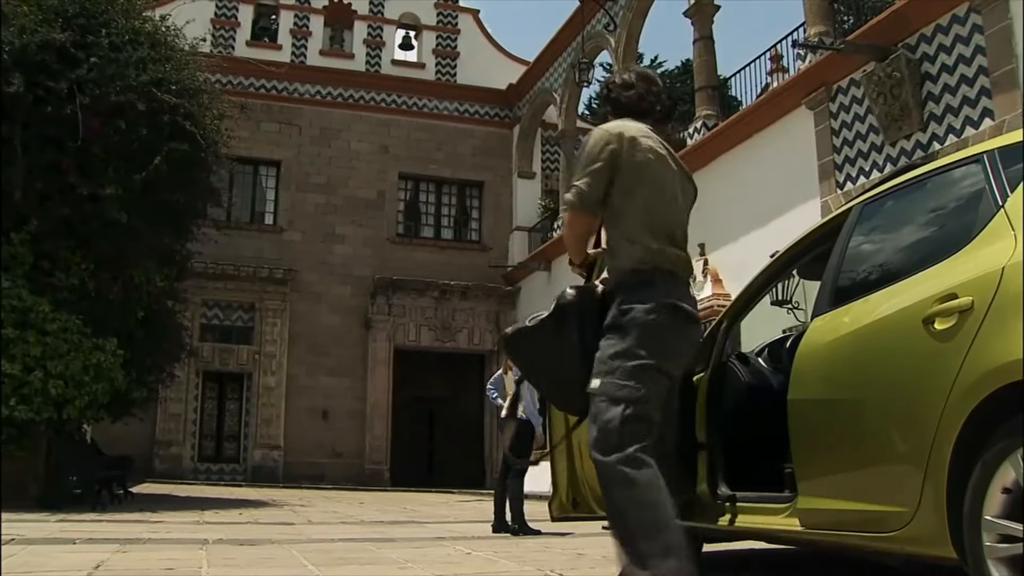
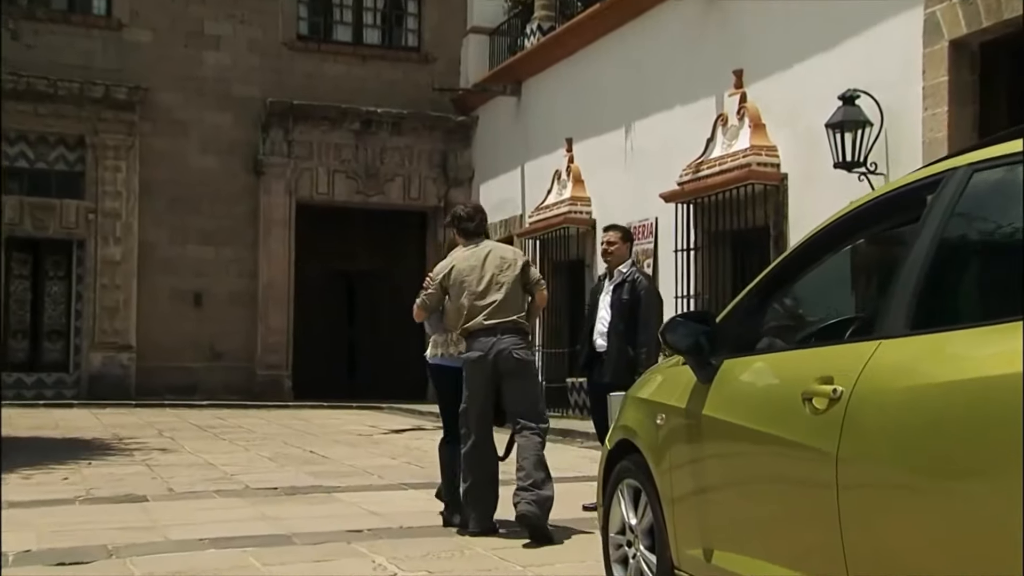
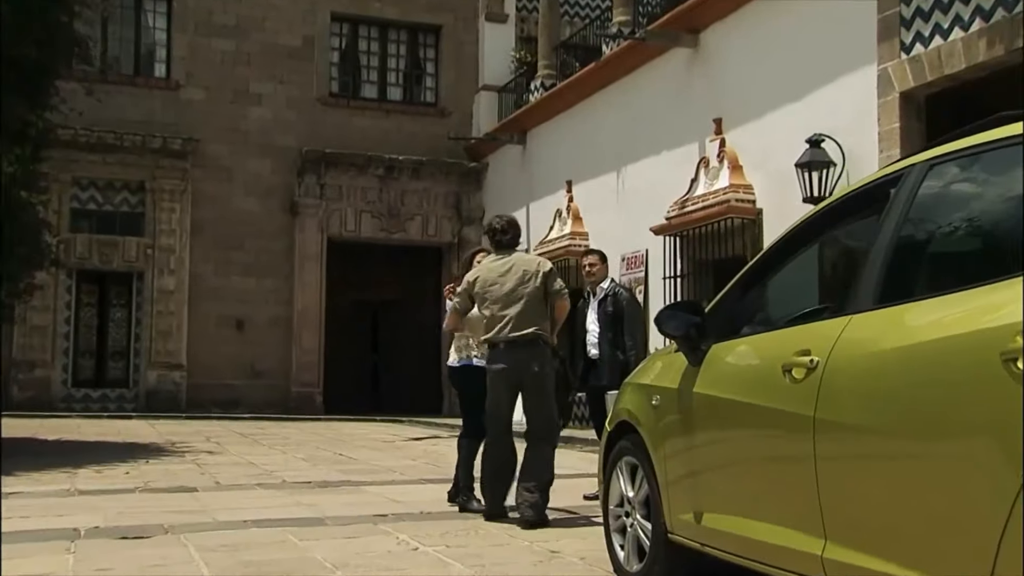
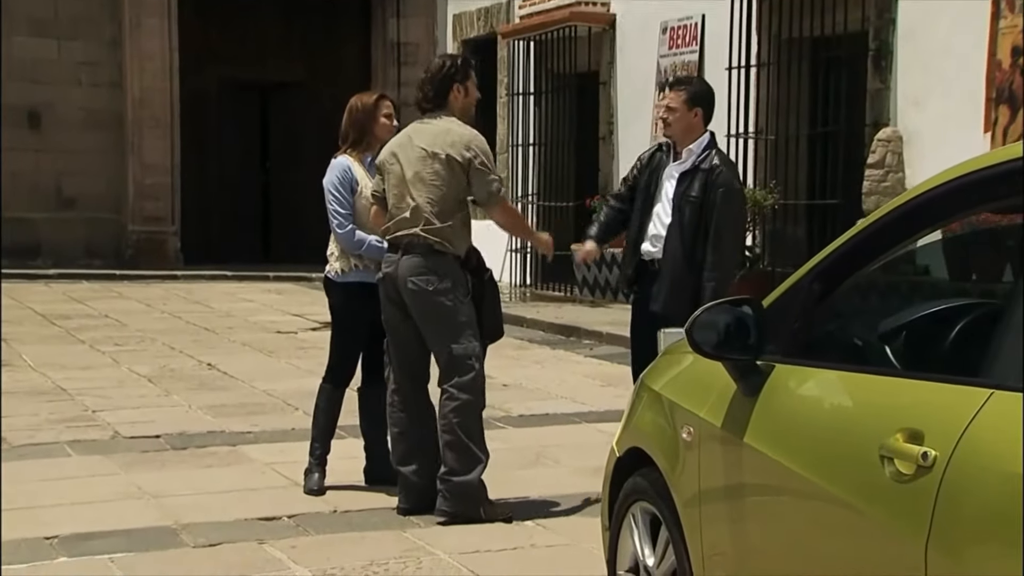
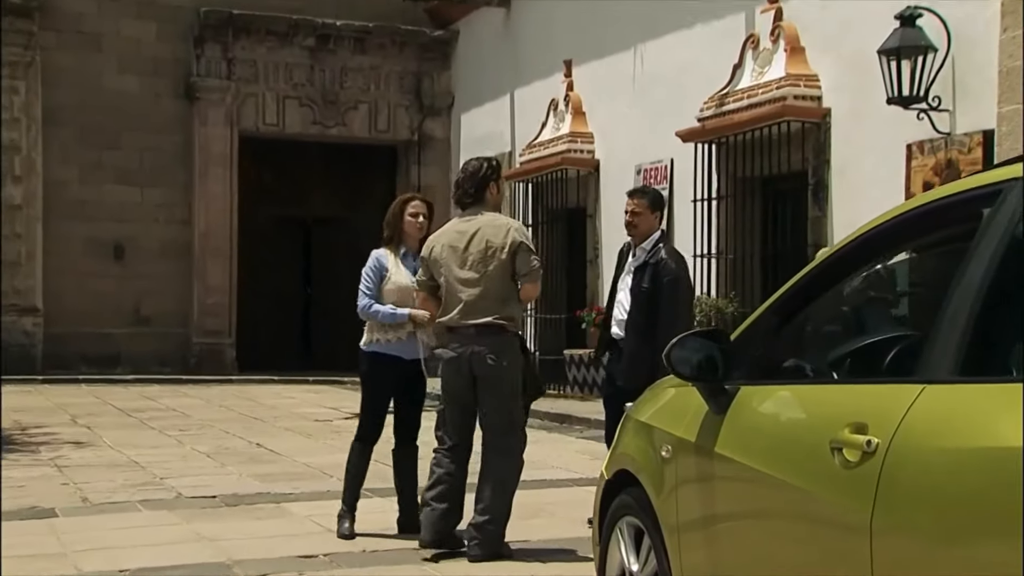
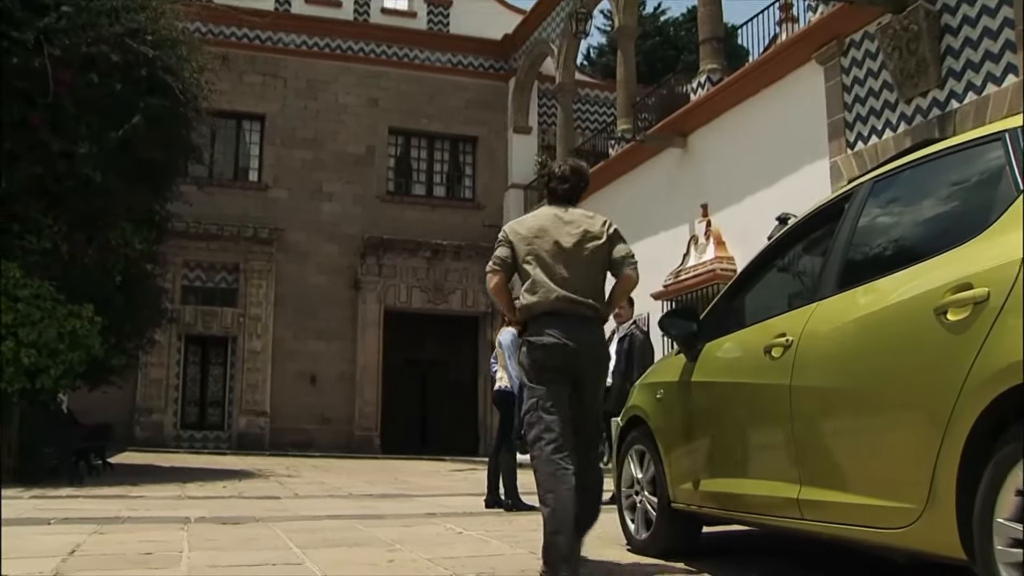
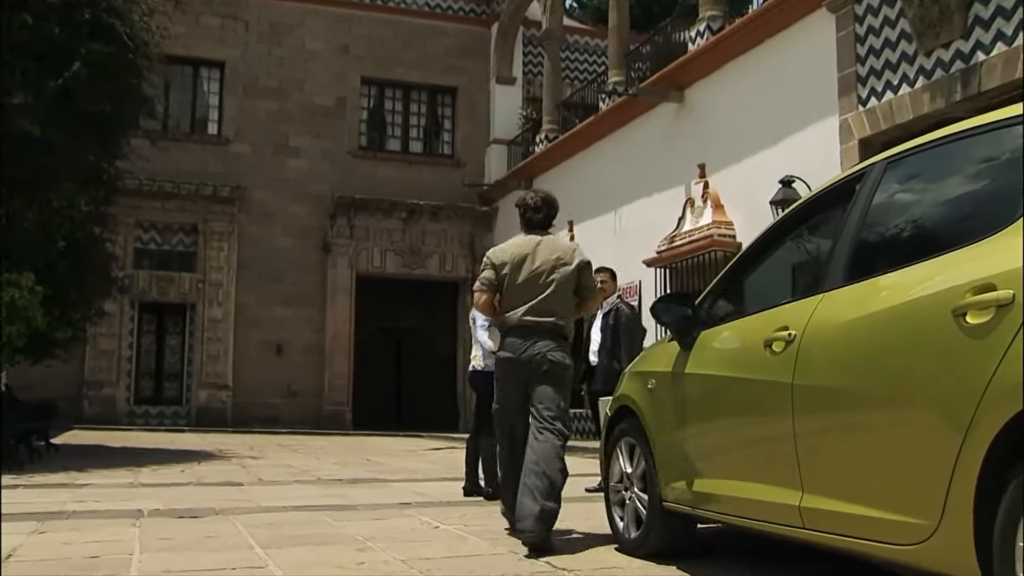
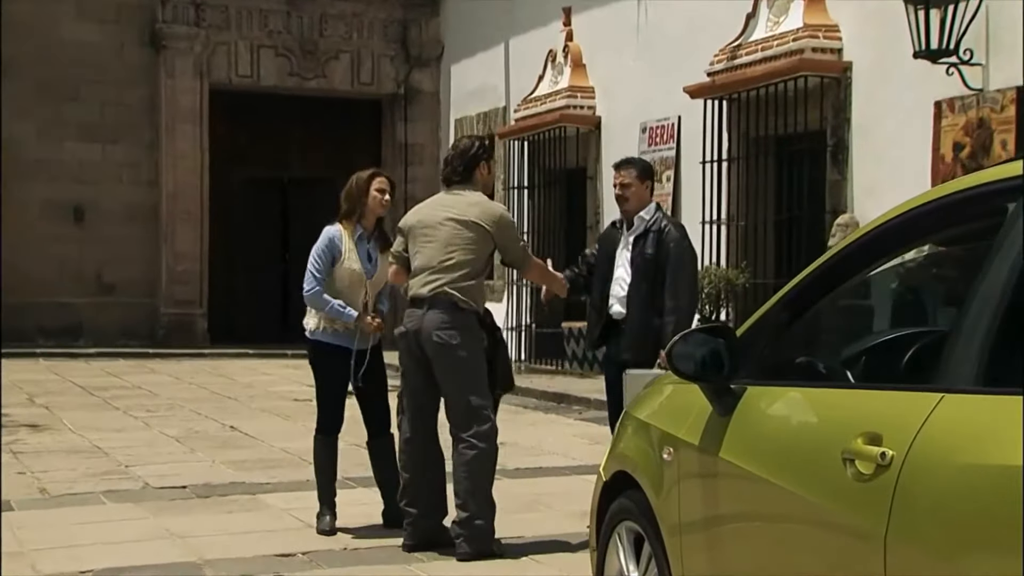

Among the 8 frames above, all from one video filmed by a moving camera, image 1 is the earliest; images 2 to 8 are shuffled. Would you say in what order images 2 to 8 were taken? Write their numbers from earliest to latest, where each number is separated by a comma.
6, 7, 3, 2, 5, 8, 4
